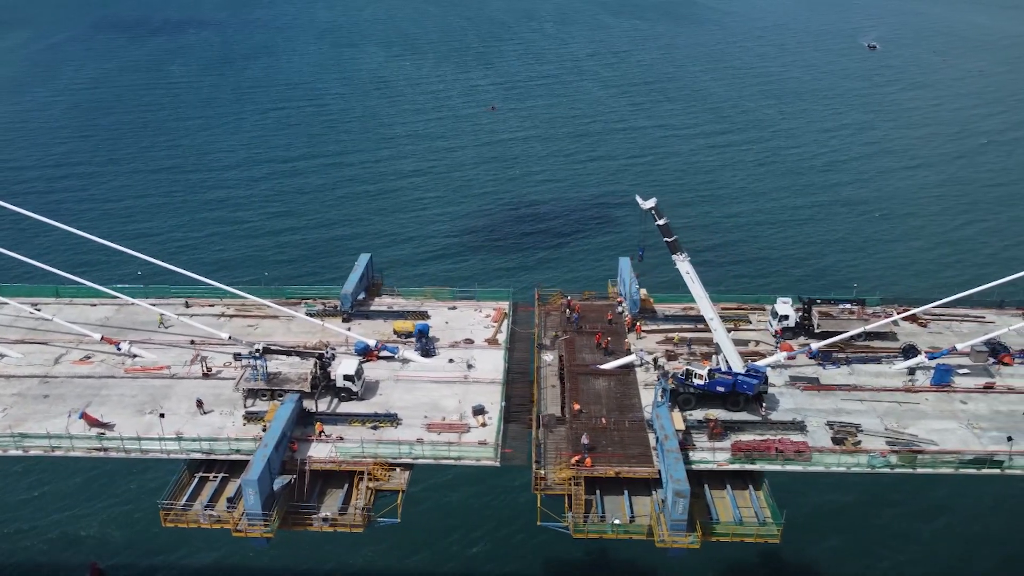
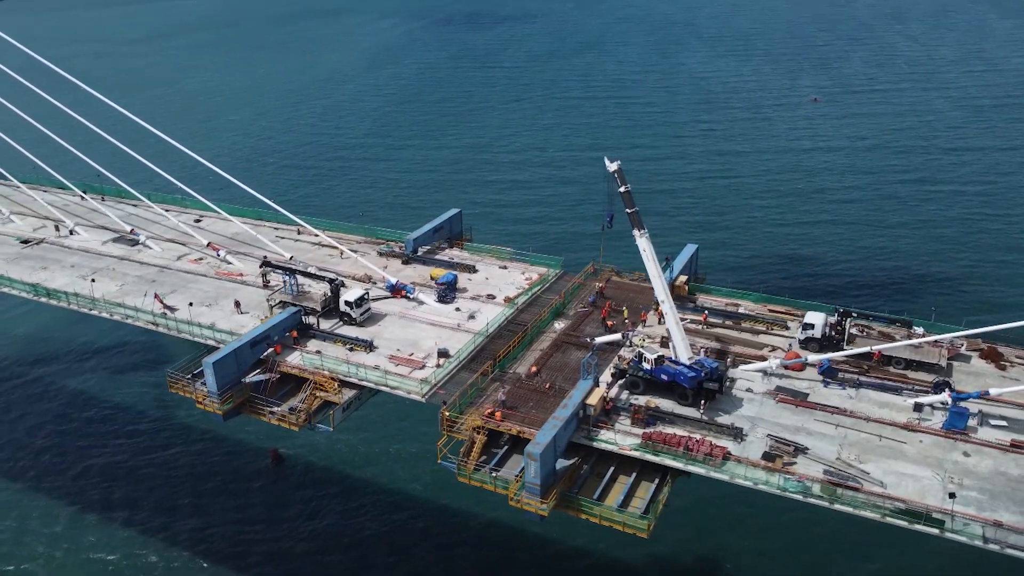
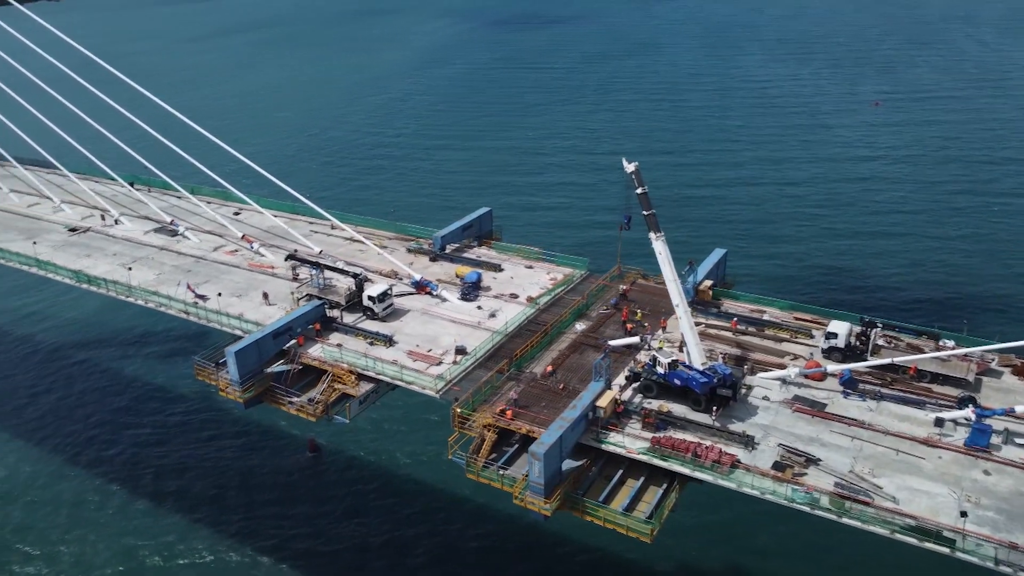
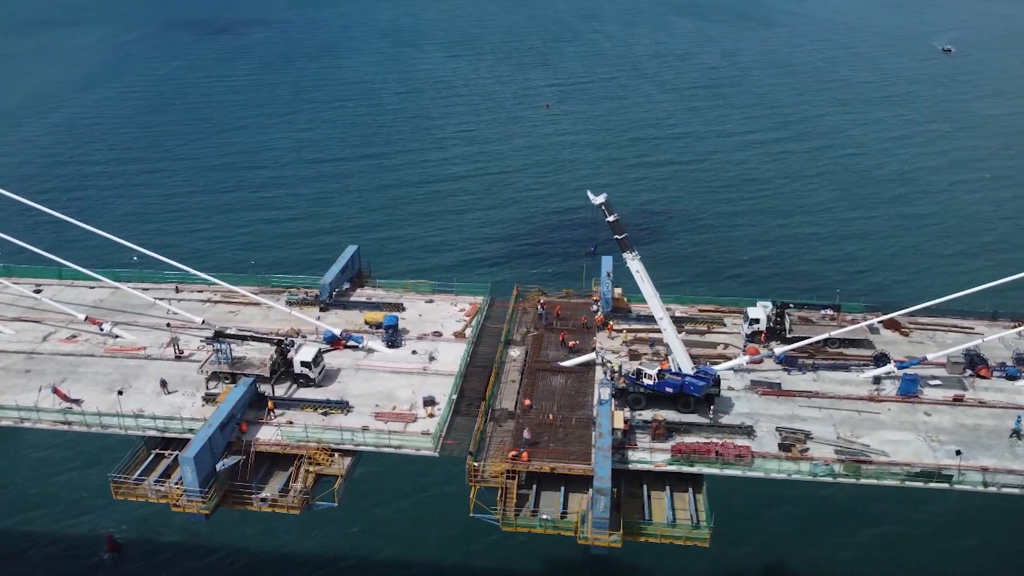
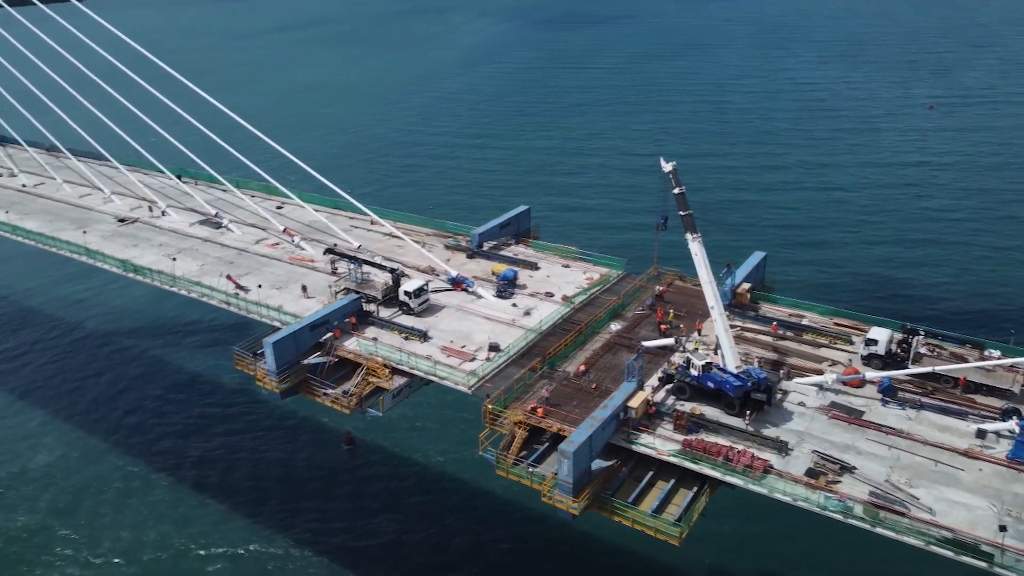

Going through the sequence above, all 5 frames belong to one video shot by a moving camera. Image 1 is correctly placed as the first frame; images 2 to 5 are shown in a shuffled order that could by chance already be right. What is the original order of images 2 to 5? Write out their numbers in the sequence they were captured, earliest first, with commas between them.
4, 2, 3, 5
